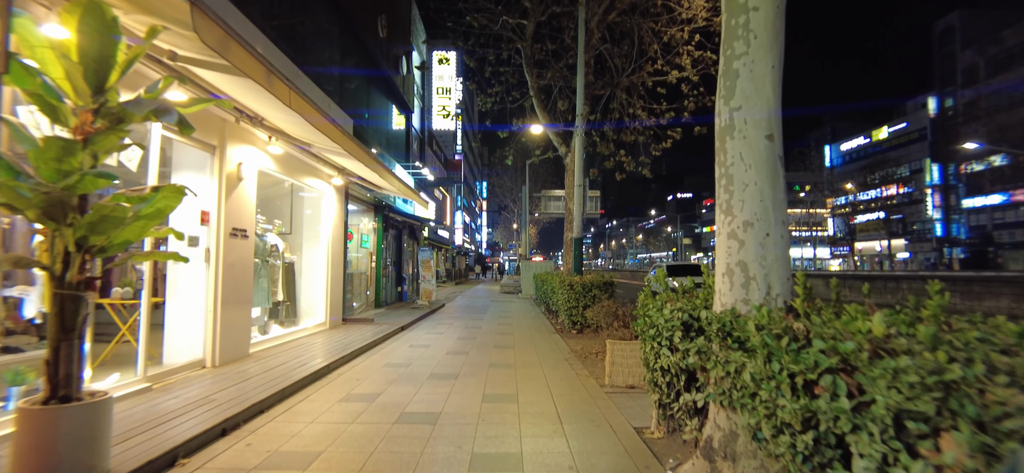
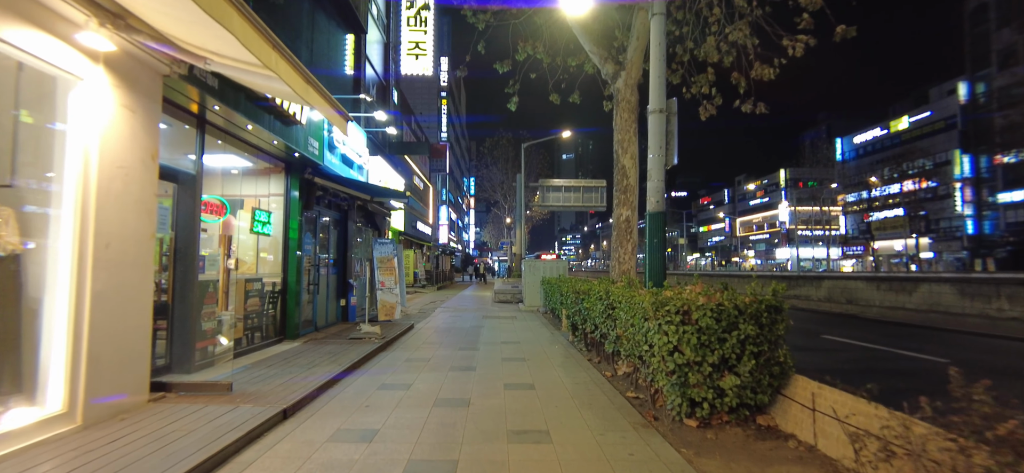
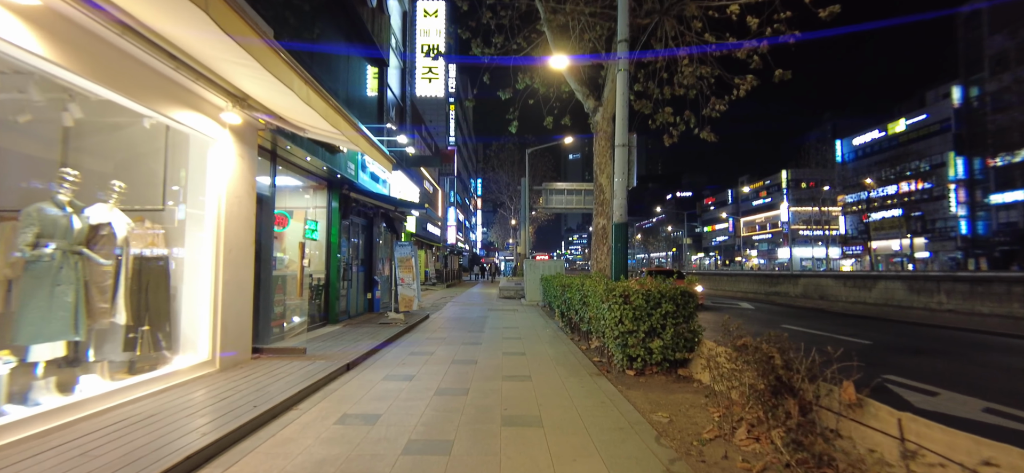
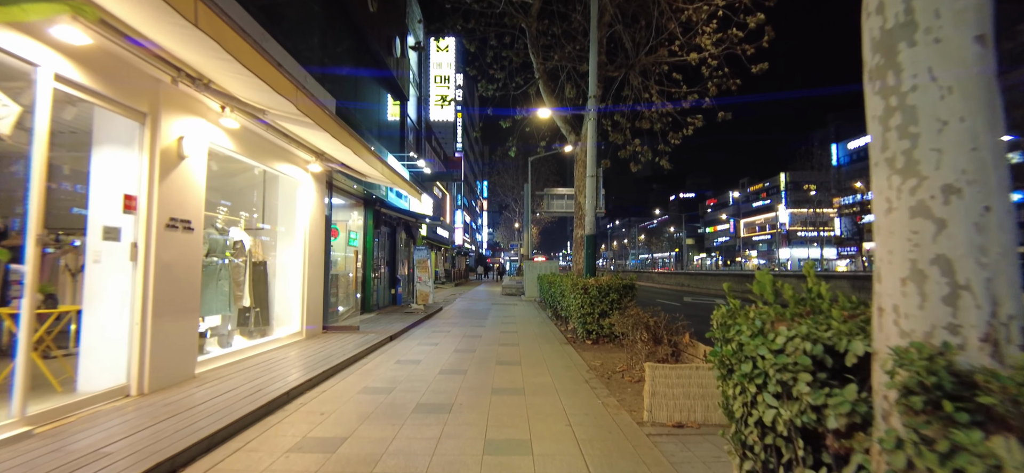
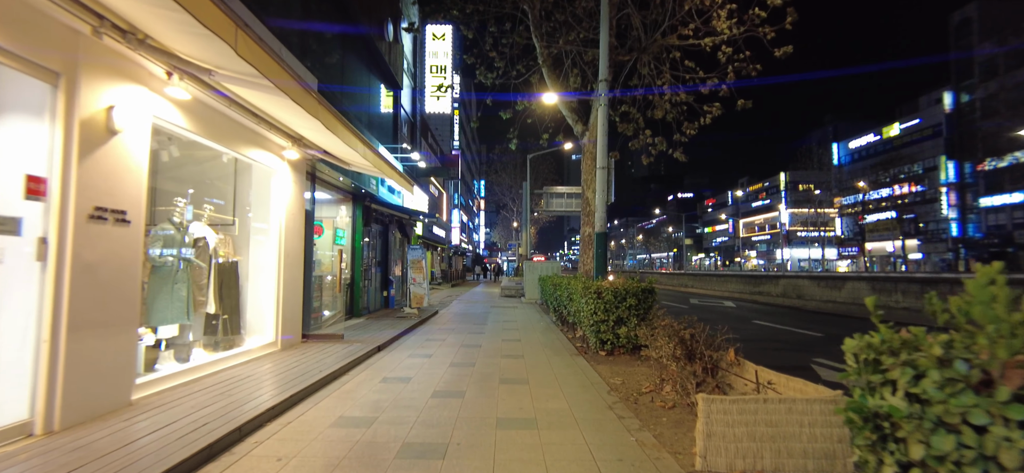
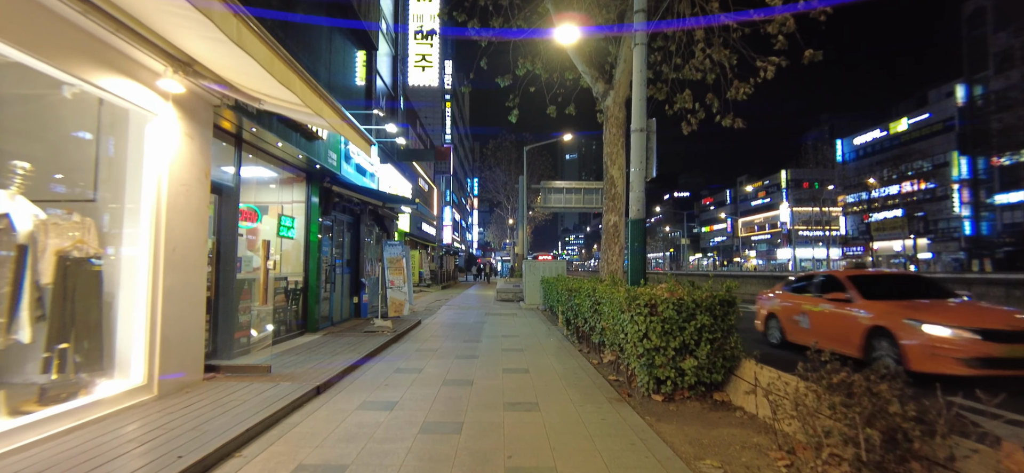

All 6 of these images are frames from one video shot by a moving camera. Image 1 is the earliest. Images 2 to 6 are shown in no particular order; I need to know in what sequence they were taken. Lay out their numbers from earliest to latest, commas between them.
4, 5, 3, 6, 2
